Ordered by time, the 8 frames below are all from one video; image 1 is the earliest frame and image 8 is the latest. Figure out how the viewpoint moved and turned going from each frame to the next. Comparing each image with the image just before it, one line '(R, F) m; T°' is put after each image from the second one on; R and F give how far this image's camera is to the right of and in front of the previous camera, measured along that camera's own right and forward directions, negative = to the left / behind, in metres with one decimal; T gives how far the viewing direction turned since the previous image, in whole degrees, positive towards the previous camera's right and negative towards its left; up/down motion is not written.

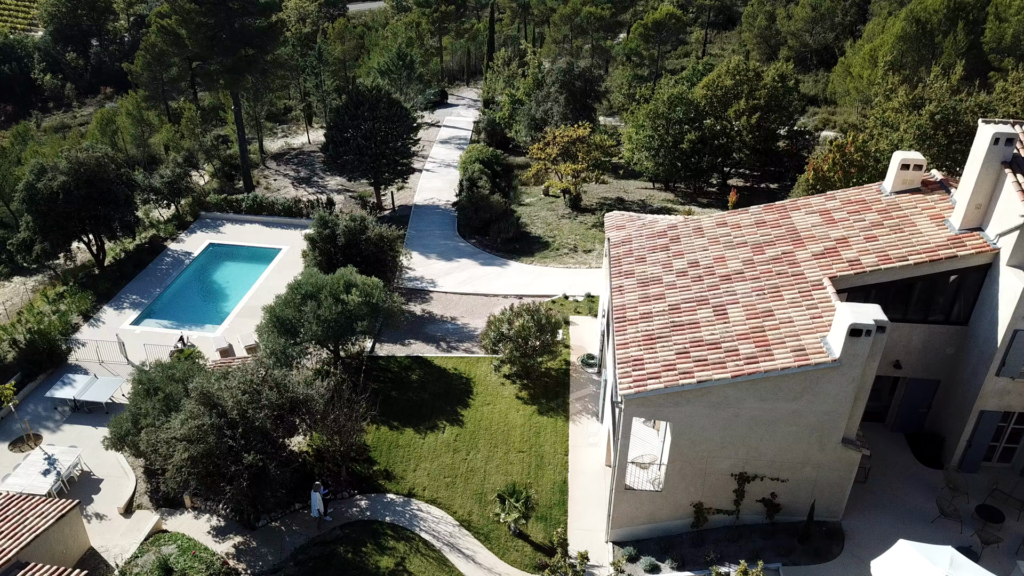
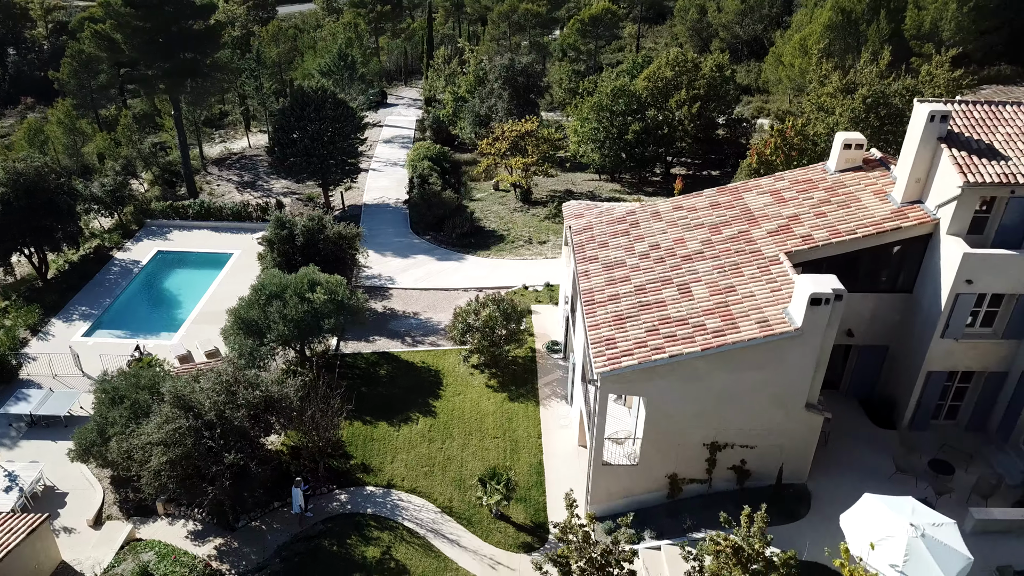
(-0.8, -0.4) m; +4°
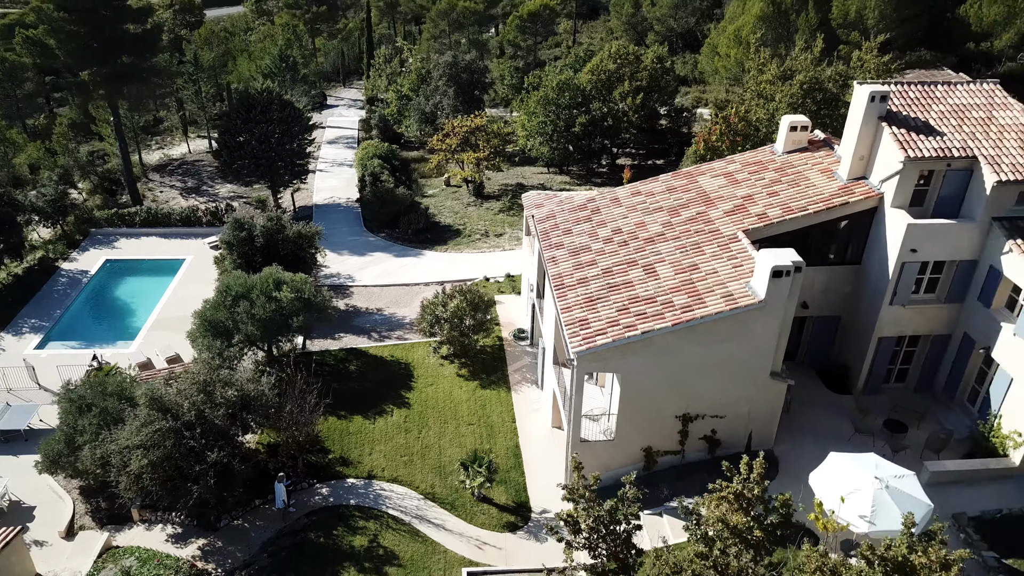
(-0.8, -0.5) m; +4°
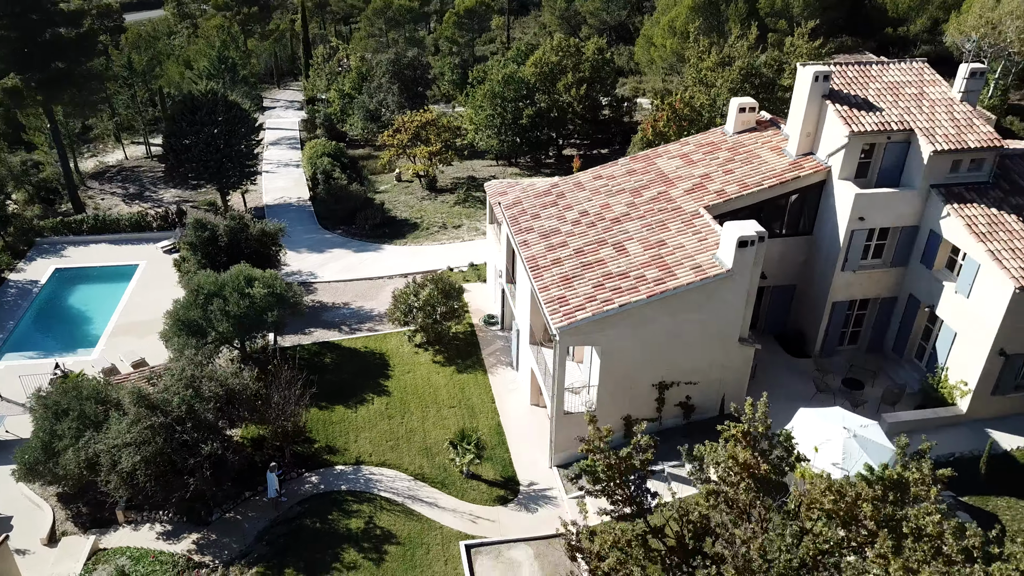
(-1.2, -0.7) m; +5°
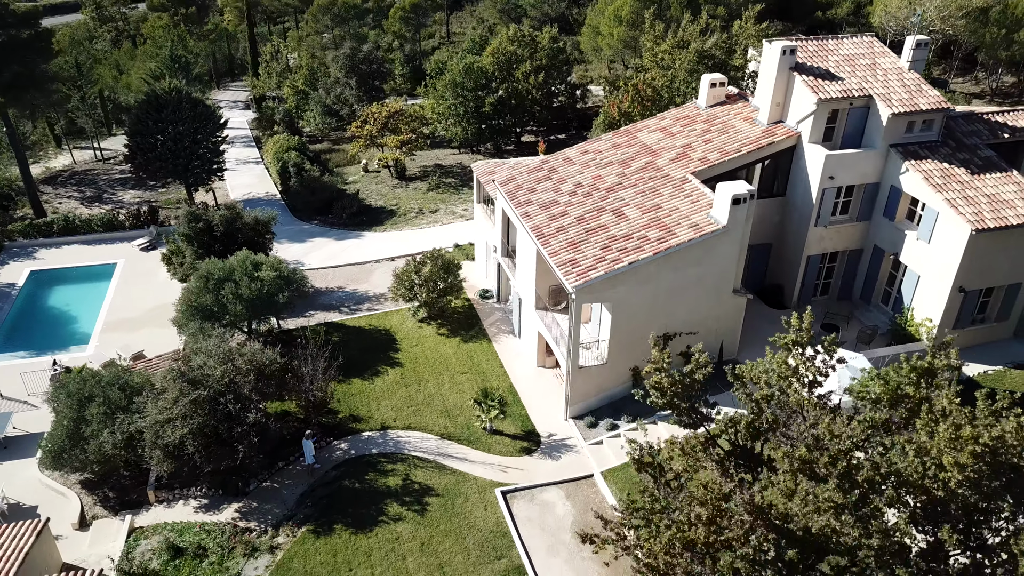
(-2.4, -1.5) m; +5°
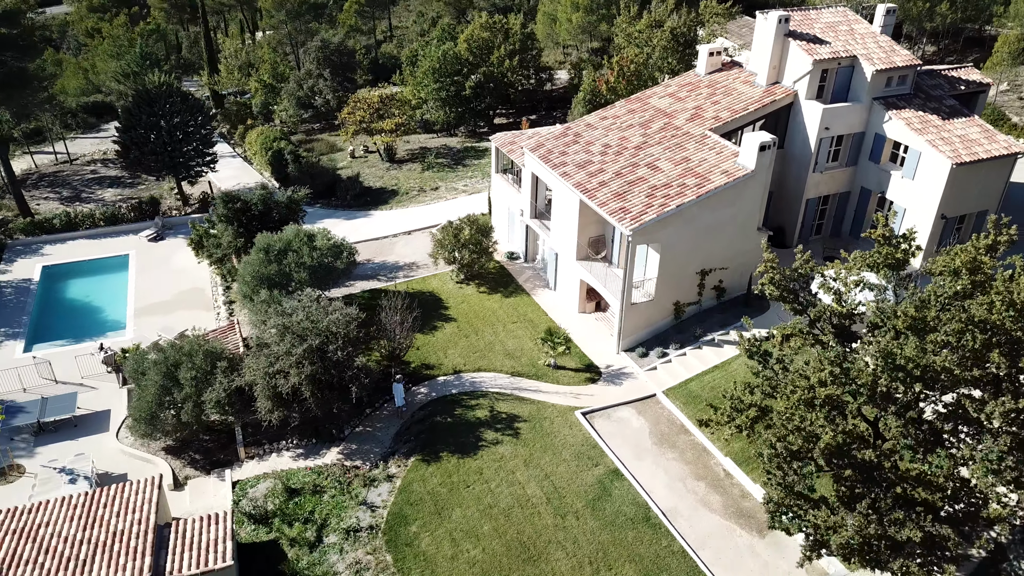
(-4.7, -2.4) m; +6°
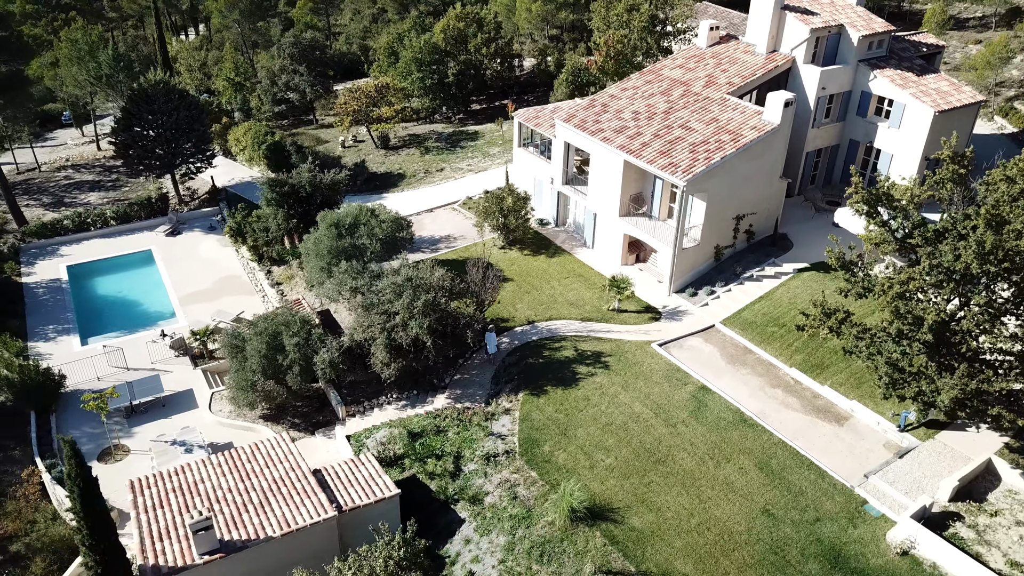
(-6.0, -2.3) m; +7°
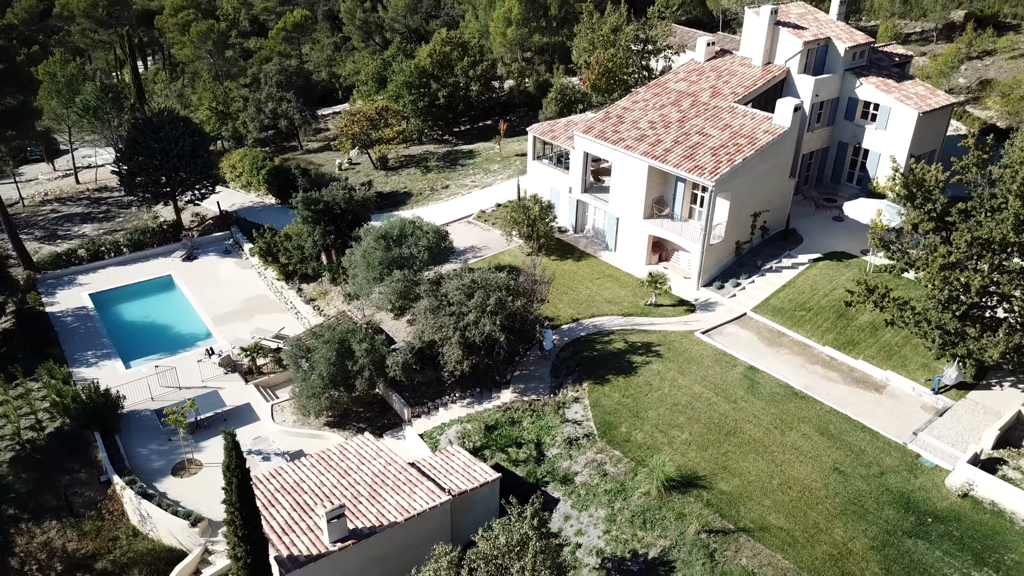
(-4.4, -1.5) m; +5°
